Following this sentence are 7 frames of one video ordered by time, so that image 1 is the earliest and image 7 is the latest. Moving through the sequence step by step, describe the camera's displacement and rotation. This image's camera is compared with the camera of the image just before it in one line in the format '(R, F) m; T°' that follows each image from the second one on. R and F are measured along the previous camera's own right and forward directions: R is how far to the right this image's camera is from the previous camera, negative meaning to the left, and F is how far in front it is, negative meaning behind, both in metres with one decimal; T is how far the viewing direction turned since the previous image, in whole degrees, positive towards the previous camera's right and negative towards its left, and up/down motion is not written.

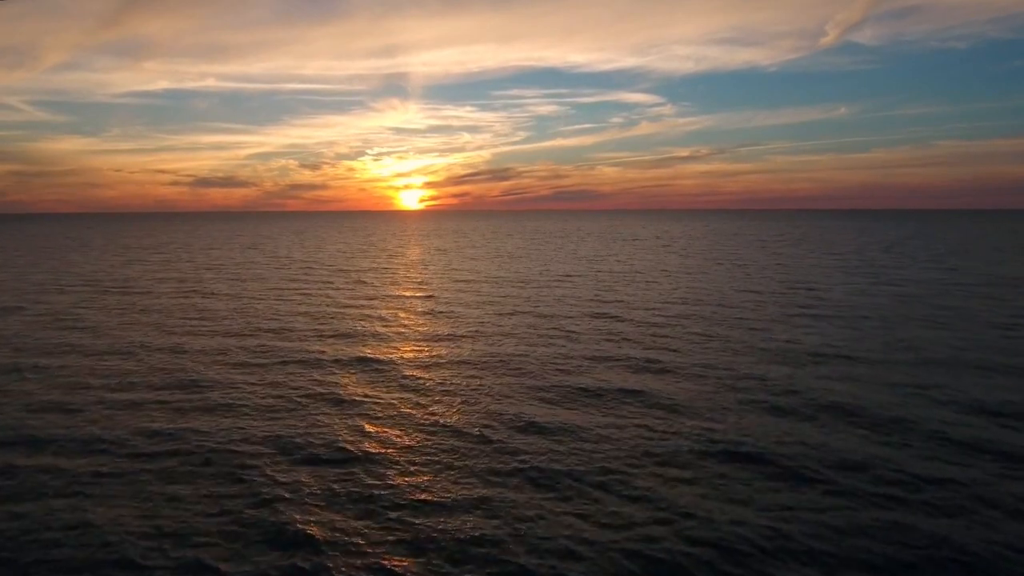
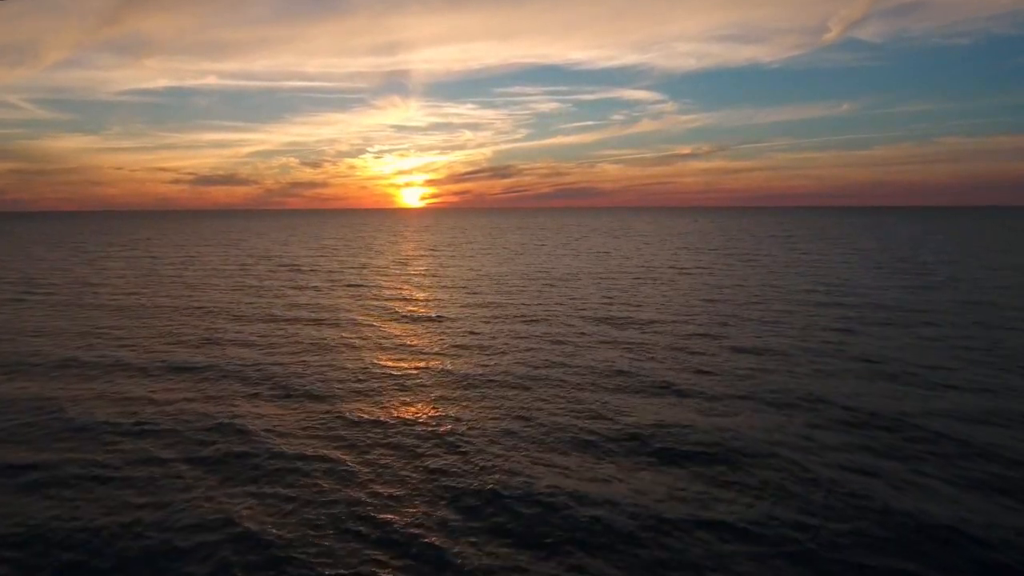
(+0.6, +7.7) m; 0°
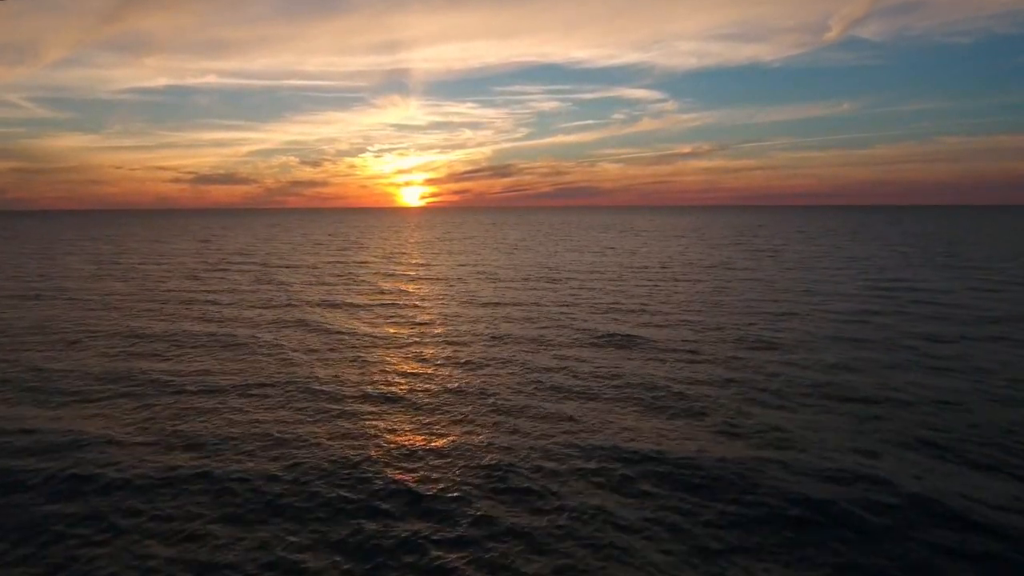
(+1.1, +3.3) m; 0°
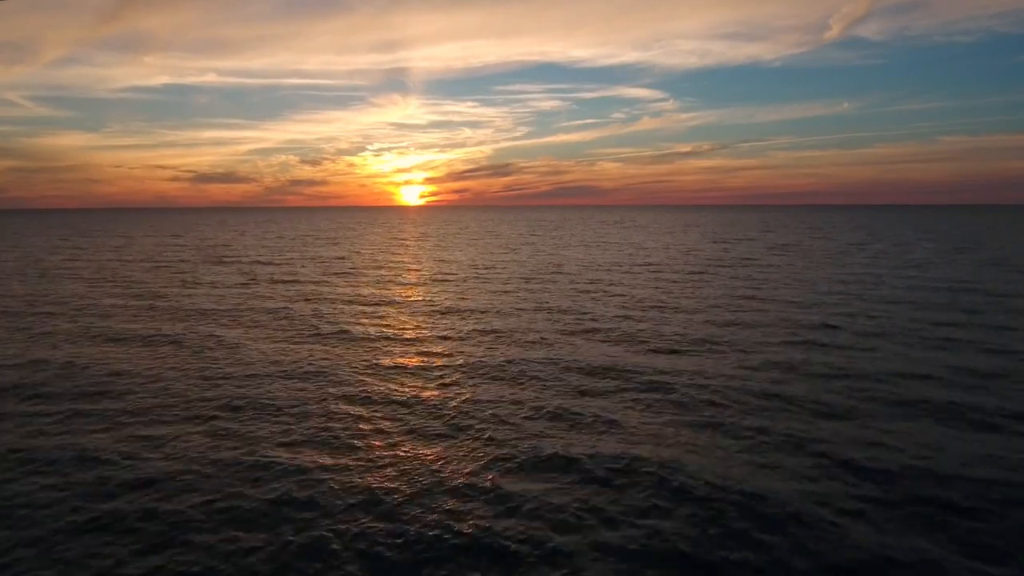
(+0.4, +6.6) m; 0°
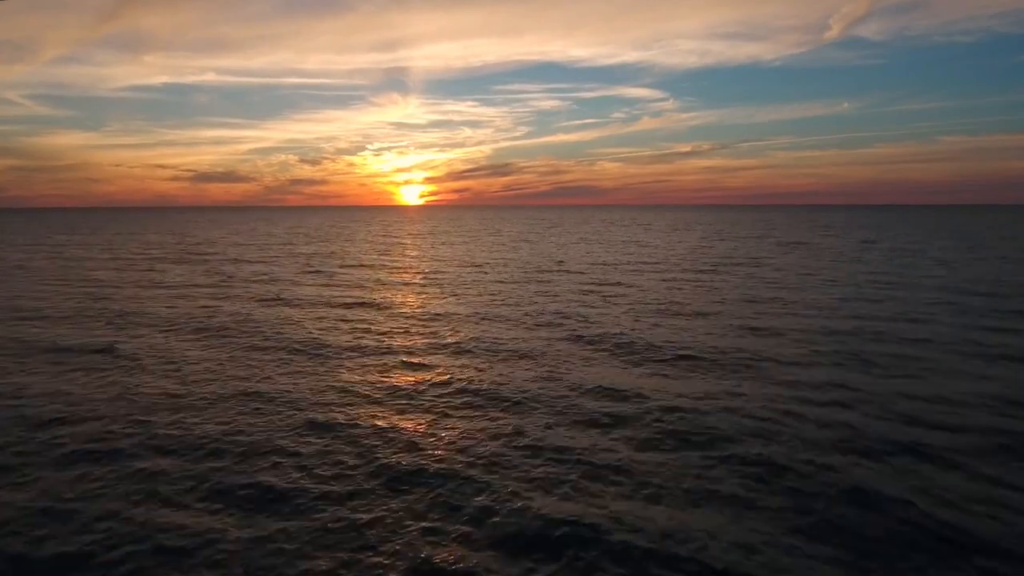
(+0.2, +2.9) m; 0°
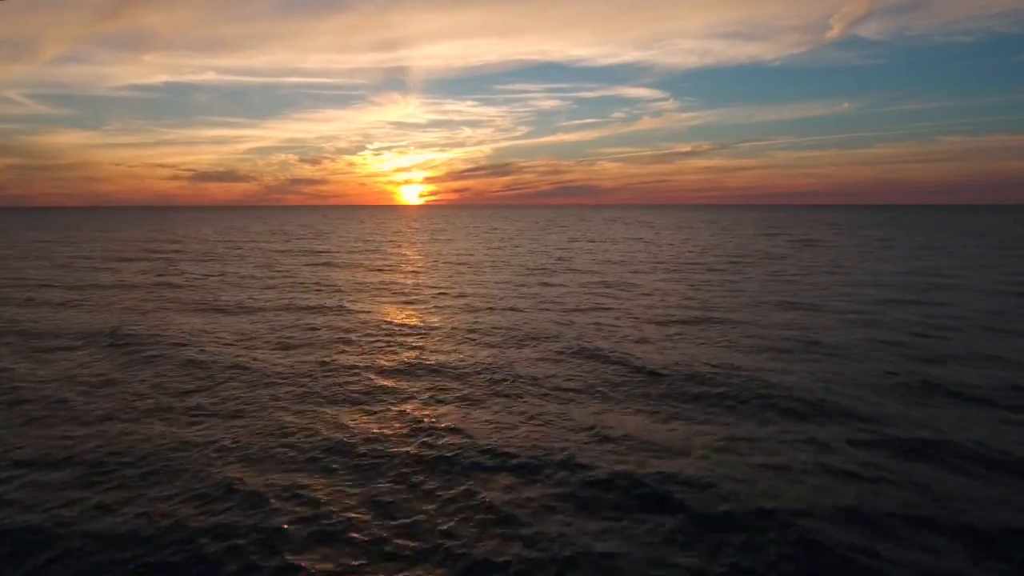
(+0.1, +4.0) m; 0°
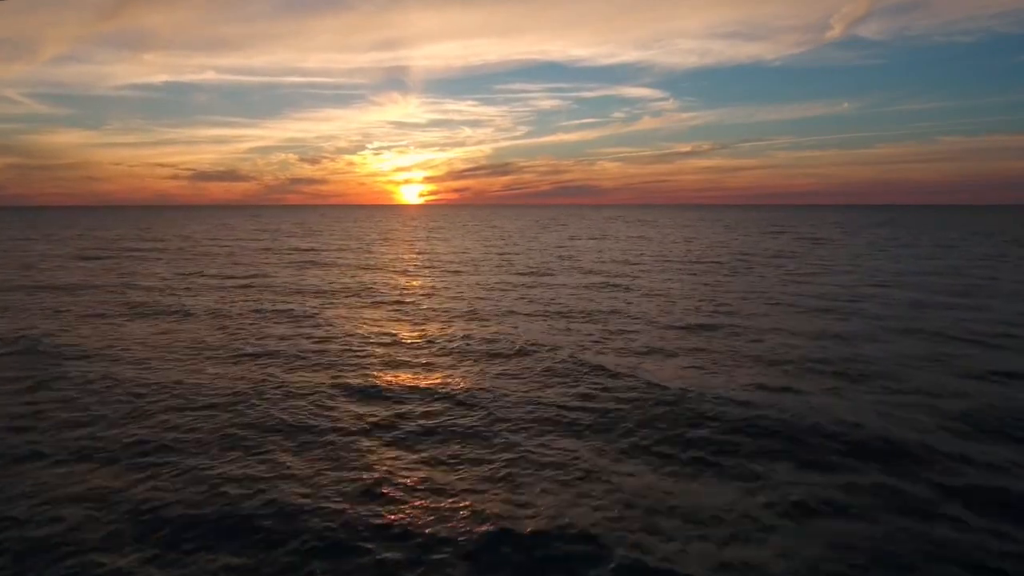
(+0.1, +2.7) m; 0°
